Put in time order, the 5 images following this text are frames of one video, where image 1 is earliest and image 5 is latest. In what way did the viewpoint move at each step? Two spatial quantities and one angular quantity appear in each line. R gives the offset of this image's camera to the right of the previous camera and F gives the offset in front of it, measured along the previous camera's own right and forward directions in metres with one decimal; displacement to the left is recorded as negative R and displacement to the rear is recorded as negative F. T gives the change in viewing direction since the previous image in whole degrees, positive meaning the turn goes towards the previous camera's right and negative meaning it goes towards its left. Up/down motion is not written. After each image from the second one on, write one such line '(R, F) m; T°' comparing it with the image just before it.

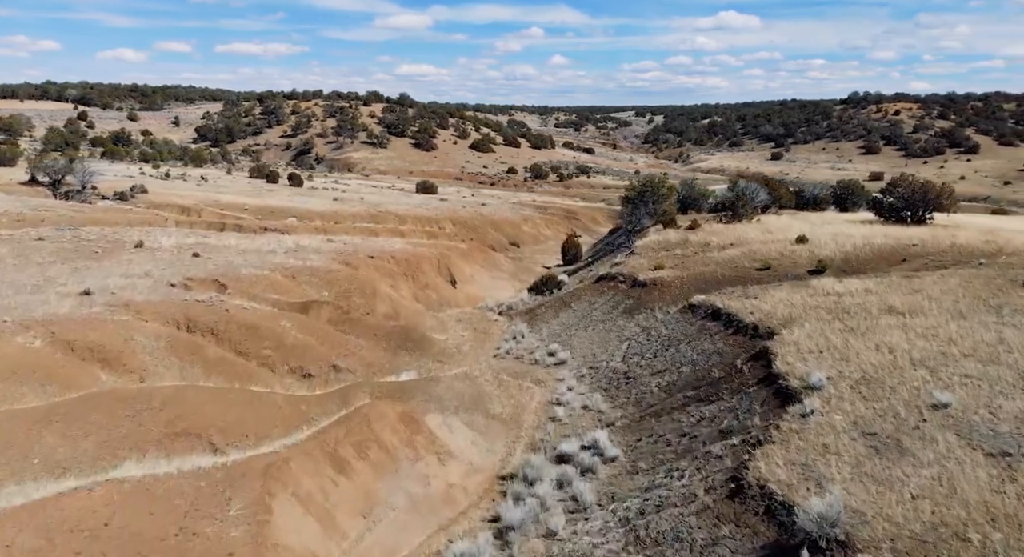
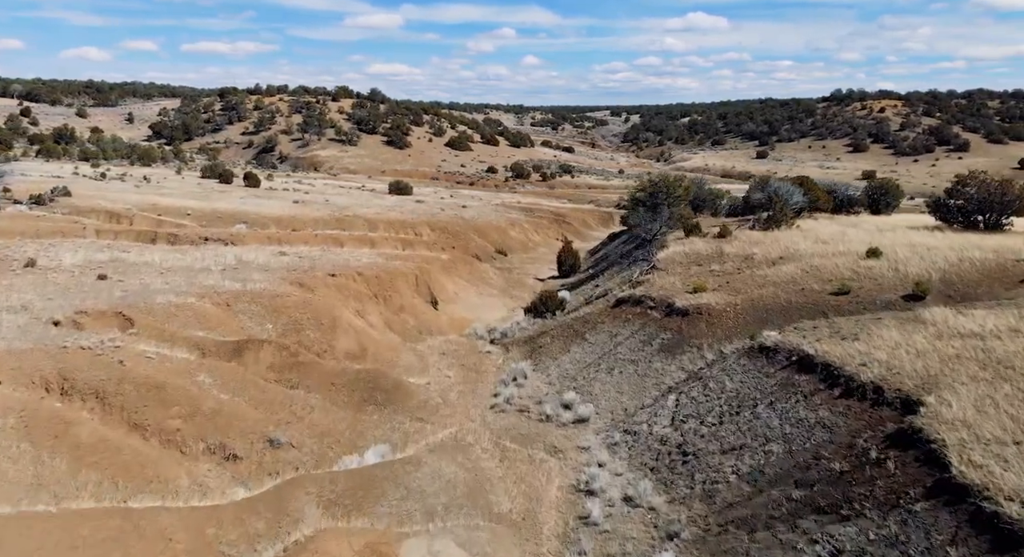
(-0.9, +7.9) m; +2°
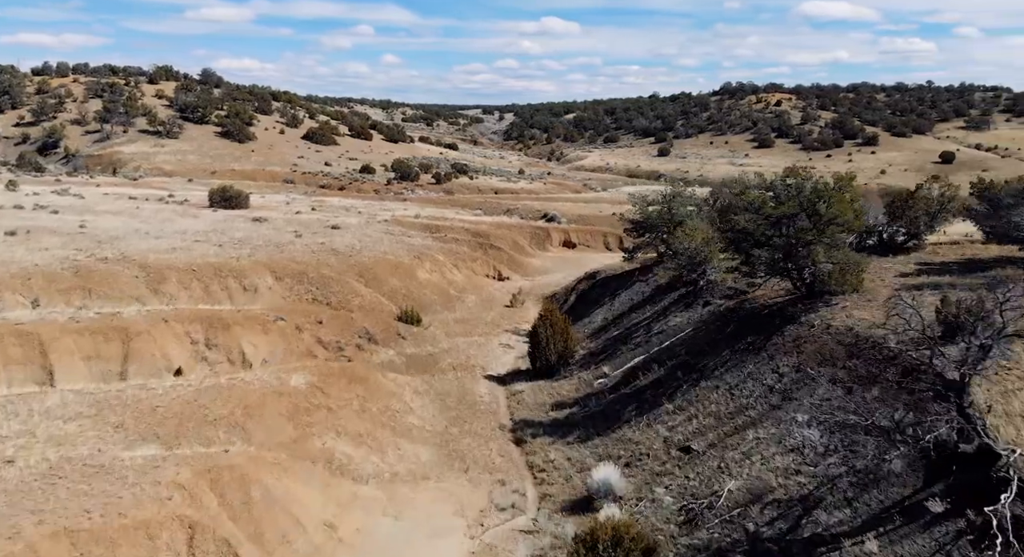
(-1.8, +24.9) m; +9°
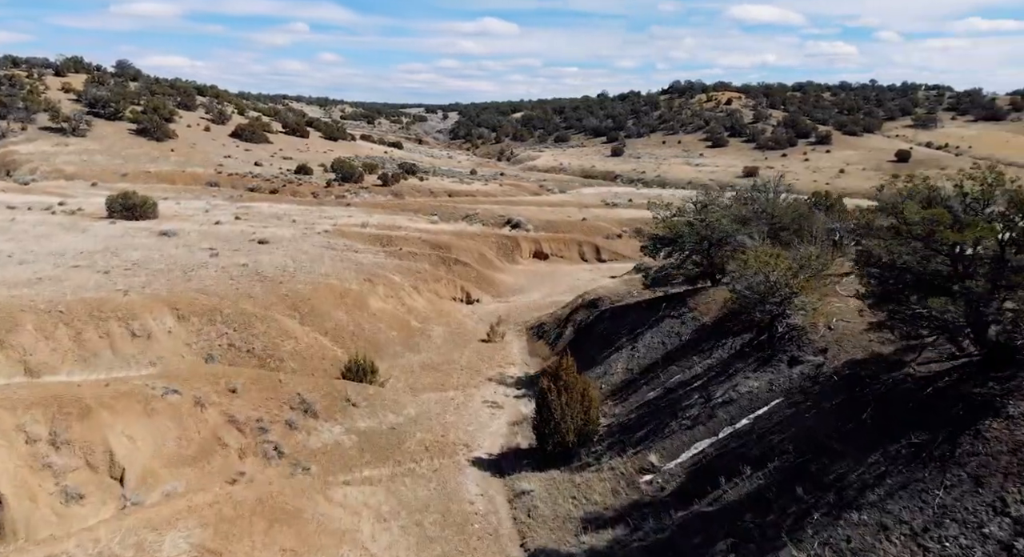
(-1.2, +7.2) m; +4°
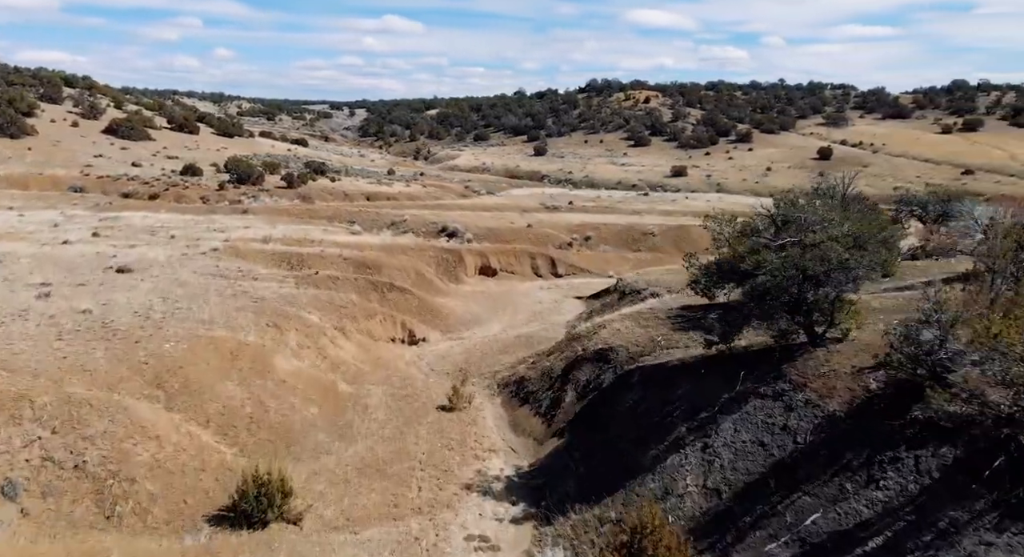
(-1.5, +8.0) m; +7°
